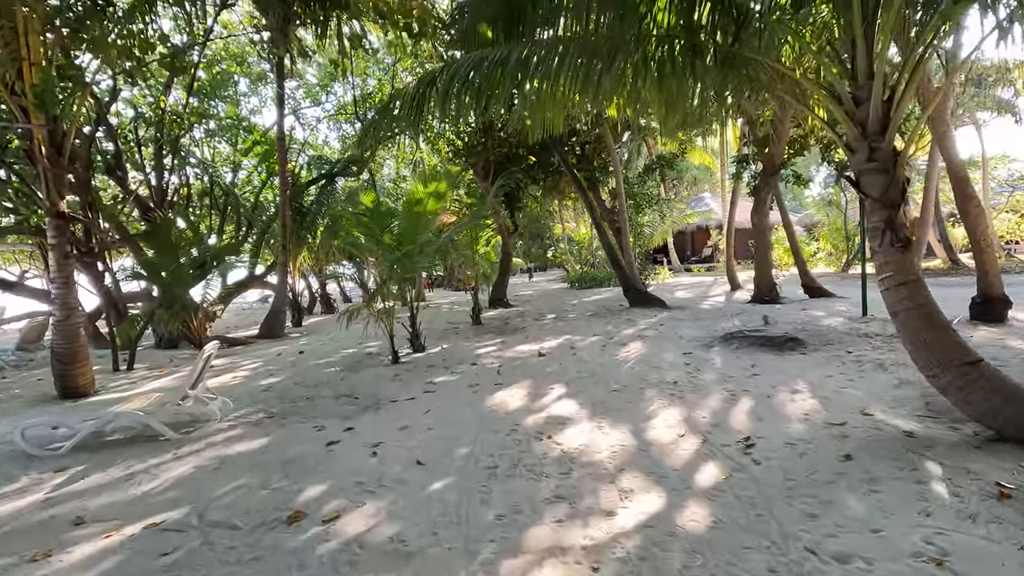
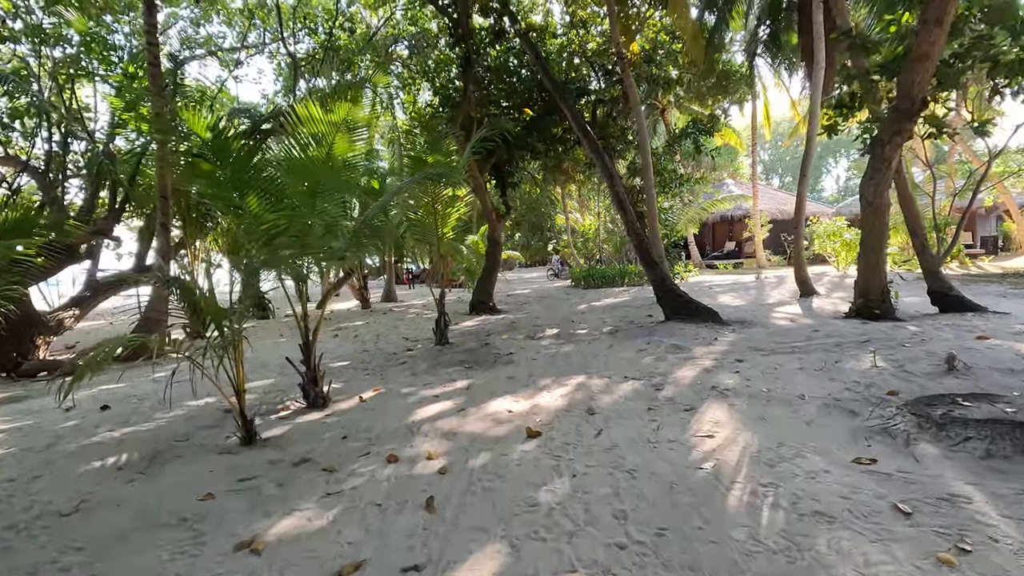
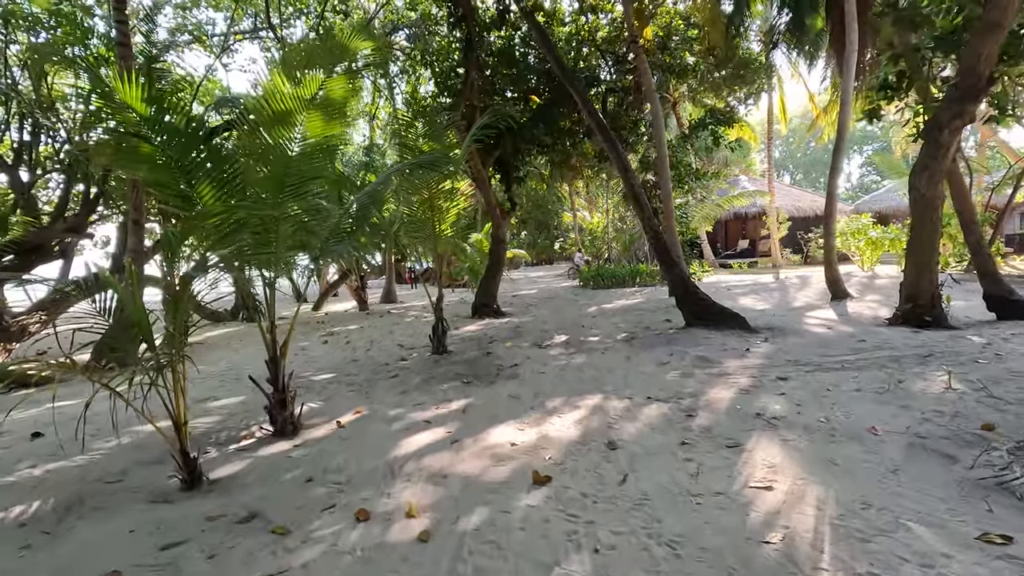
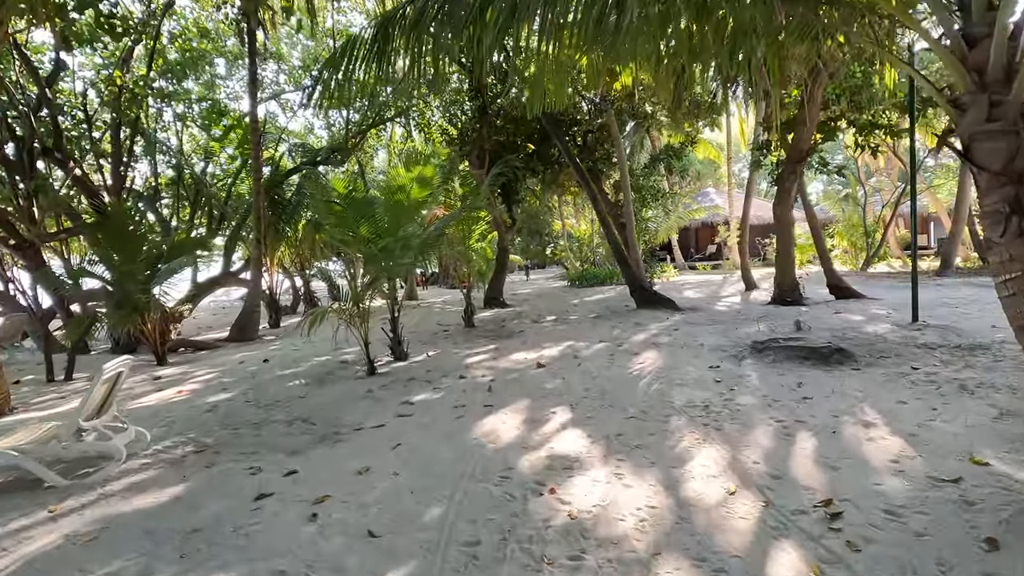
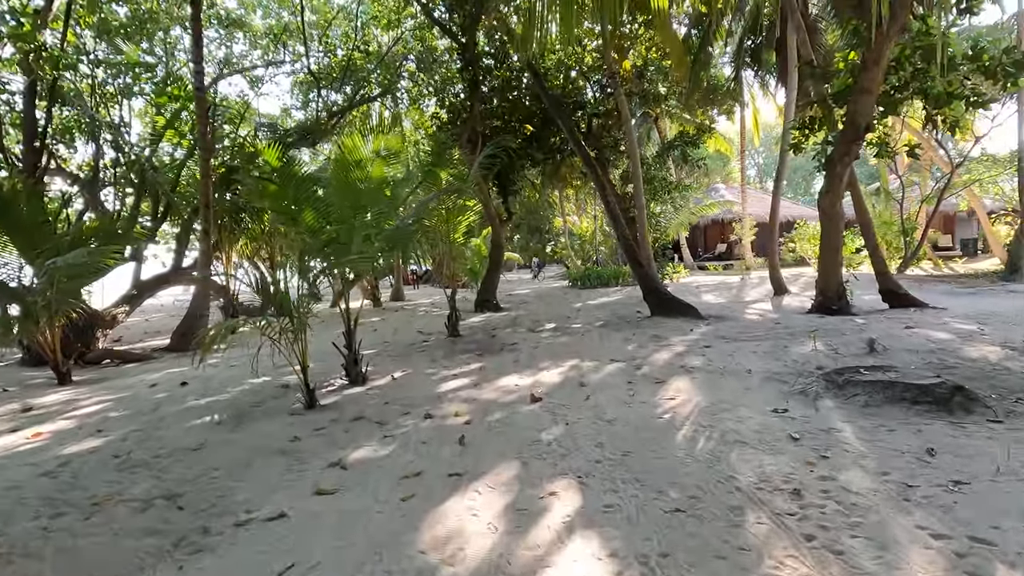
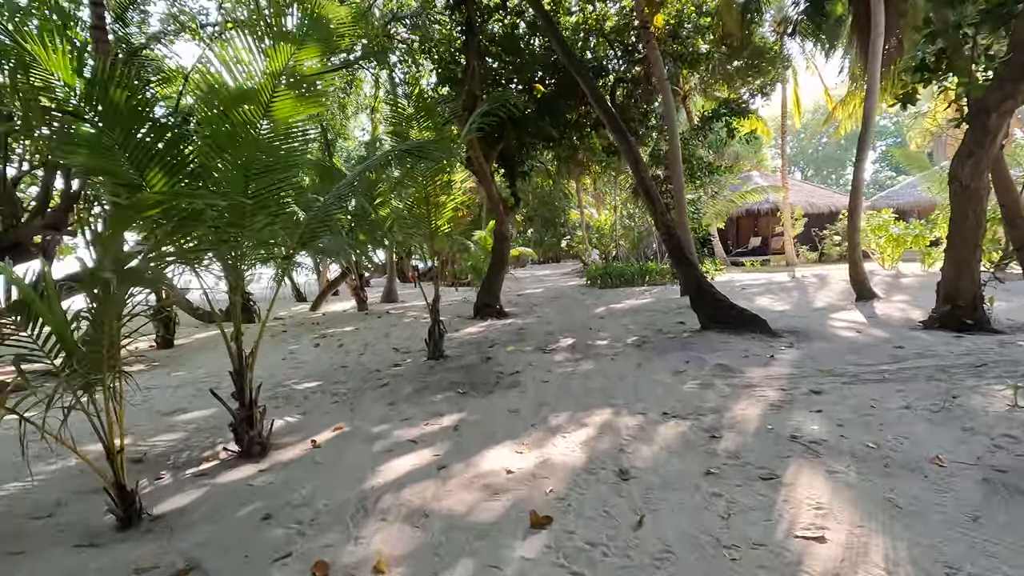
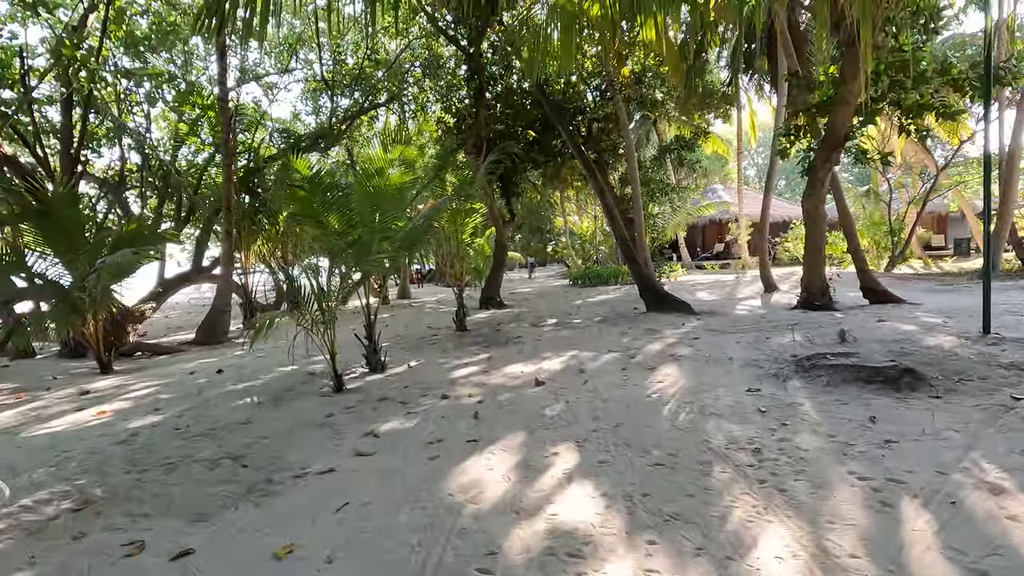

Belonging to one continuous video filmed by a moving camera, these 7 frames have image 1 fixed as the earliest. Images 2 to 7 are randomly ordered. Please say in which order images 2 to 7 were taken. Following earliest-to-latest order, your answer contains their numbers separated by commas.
4, 7, 5, 2, 3, 6
